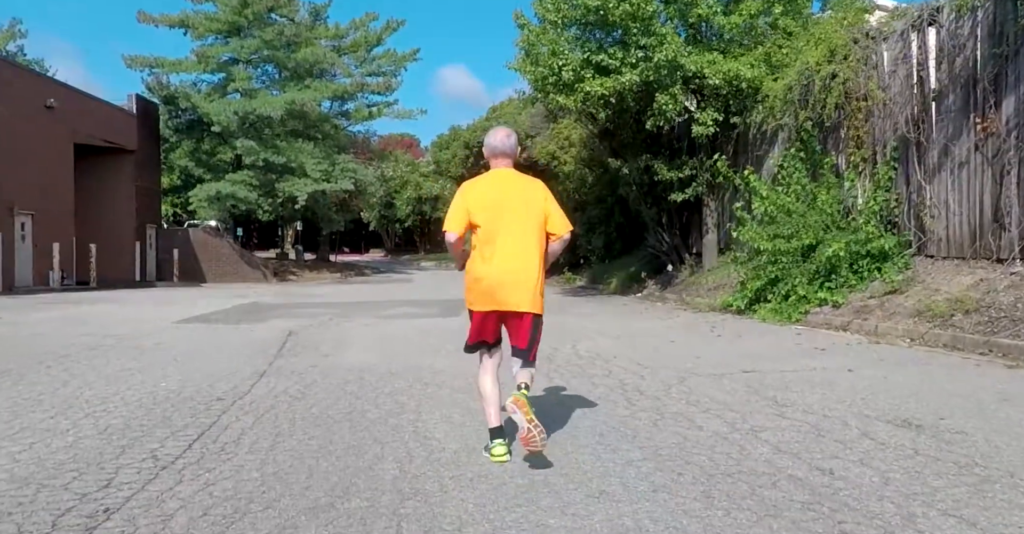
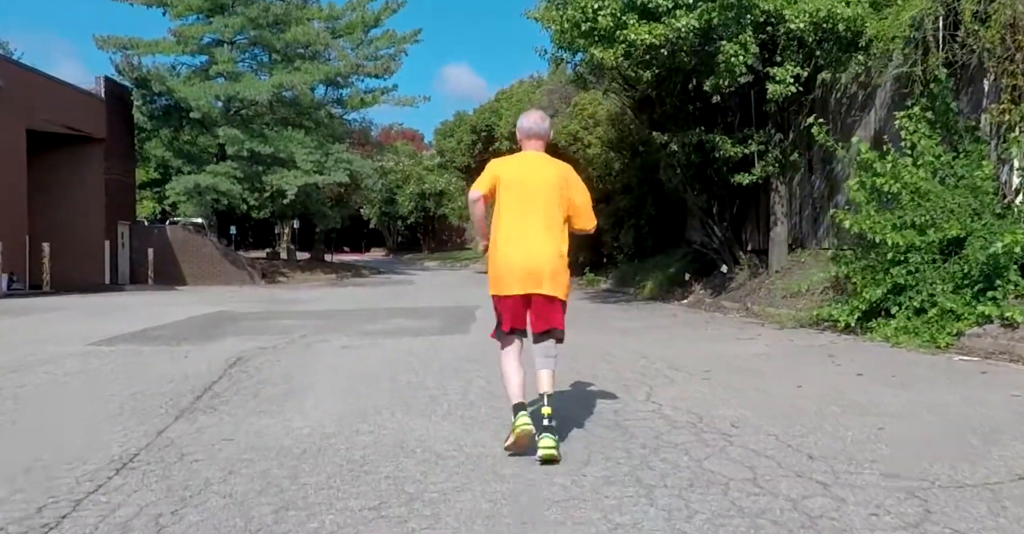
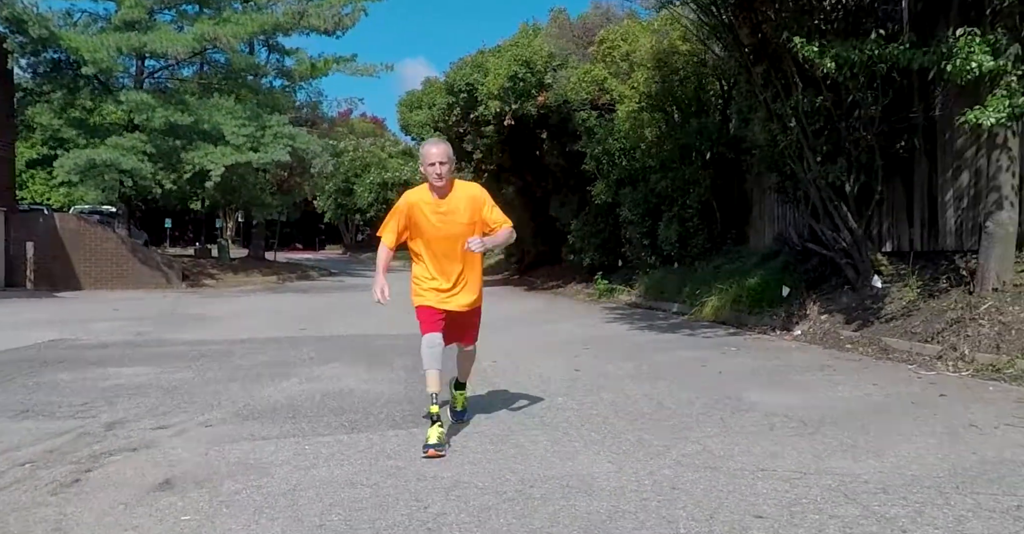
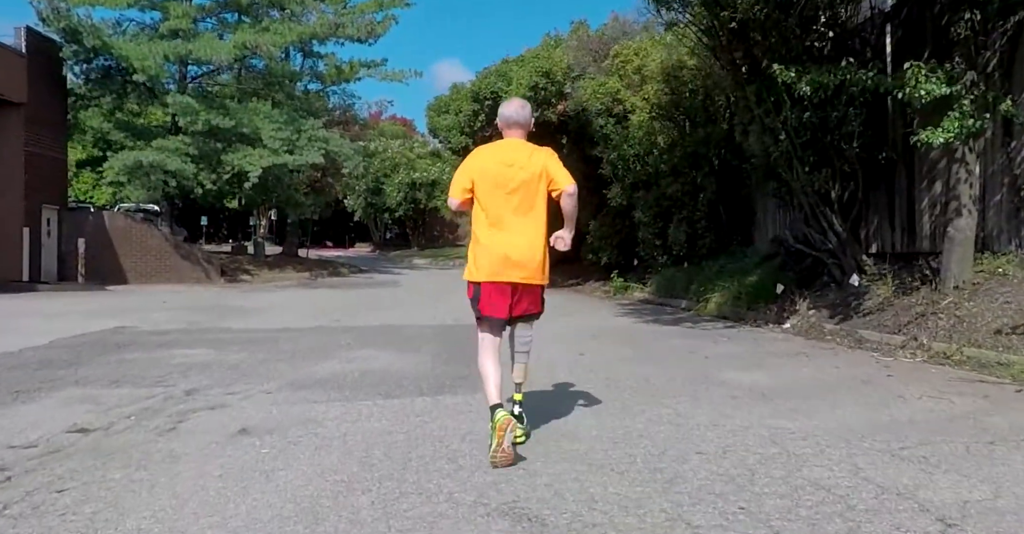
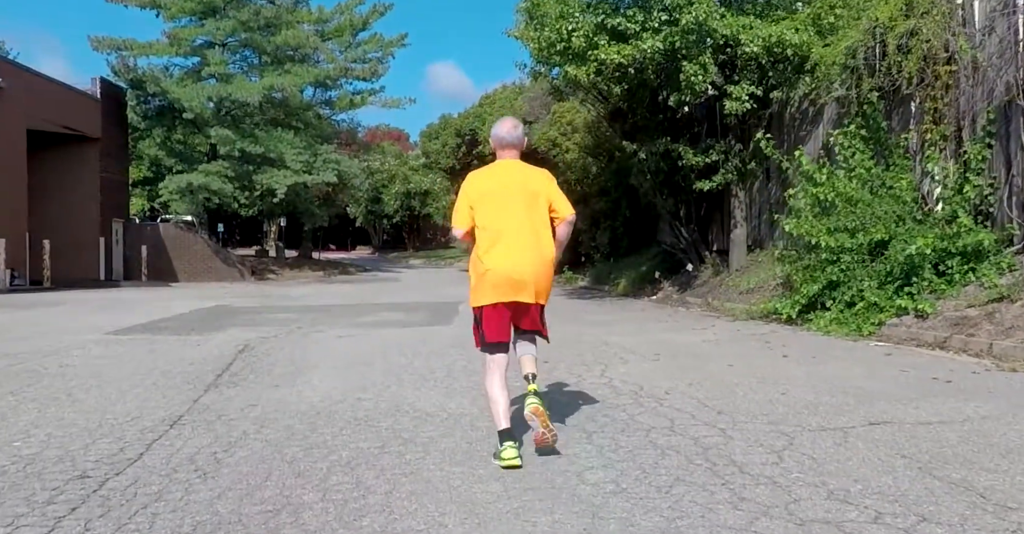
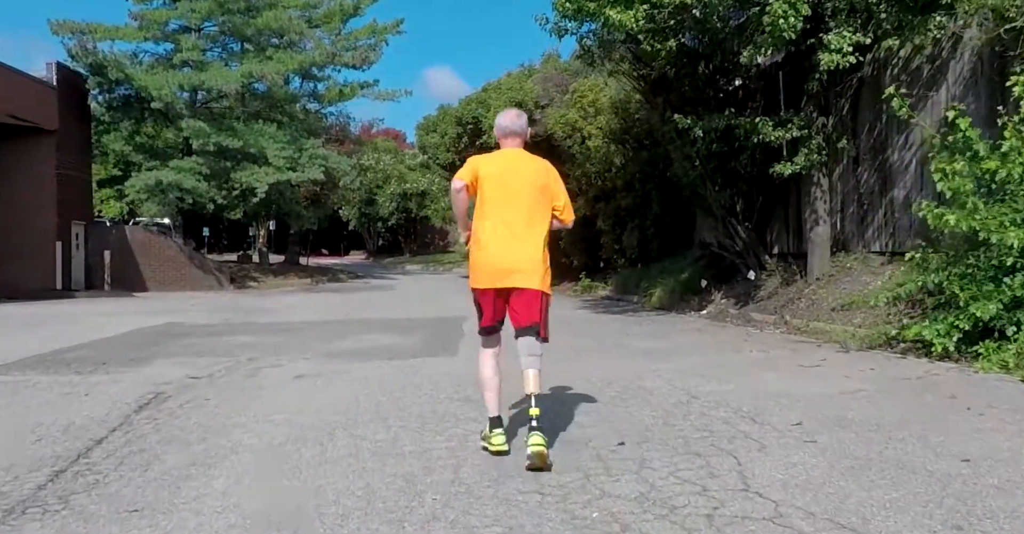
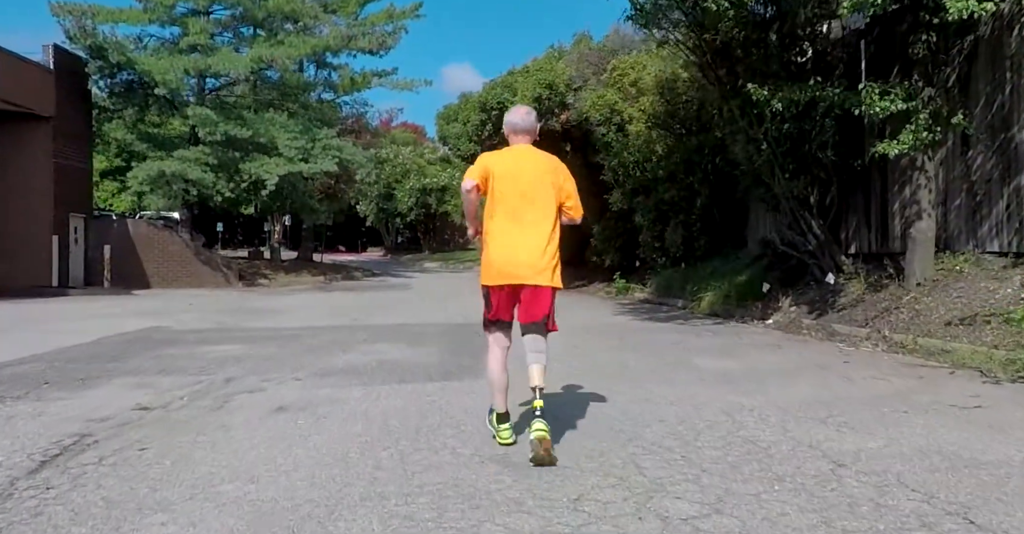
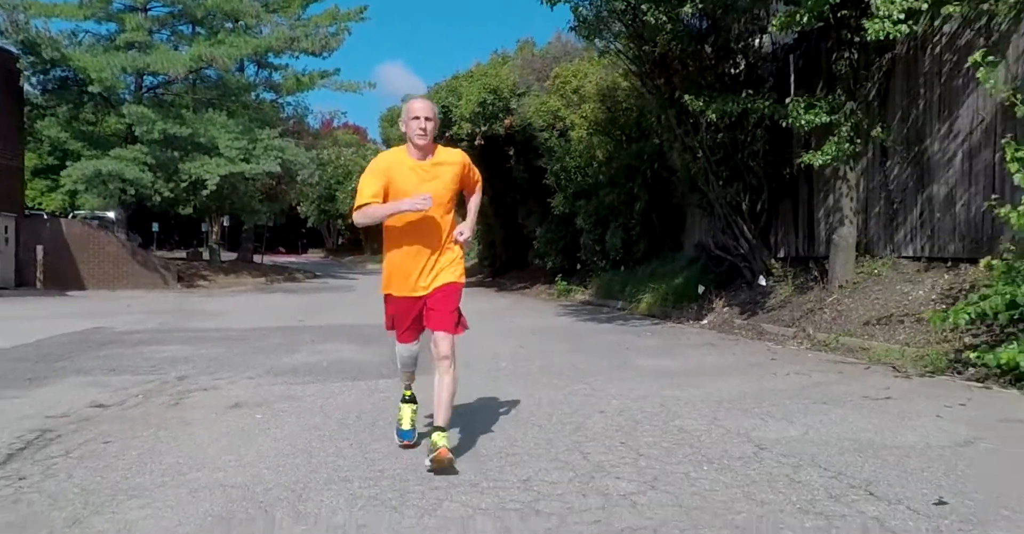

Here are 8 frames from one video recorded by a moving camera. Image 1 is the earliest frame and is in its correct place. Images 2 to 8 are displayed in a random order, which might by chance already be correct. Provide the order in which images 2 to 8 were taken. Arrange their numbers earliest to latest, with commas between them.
5, 2, 6, 7, 4, 3, 8
